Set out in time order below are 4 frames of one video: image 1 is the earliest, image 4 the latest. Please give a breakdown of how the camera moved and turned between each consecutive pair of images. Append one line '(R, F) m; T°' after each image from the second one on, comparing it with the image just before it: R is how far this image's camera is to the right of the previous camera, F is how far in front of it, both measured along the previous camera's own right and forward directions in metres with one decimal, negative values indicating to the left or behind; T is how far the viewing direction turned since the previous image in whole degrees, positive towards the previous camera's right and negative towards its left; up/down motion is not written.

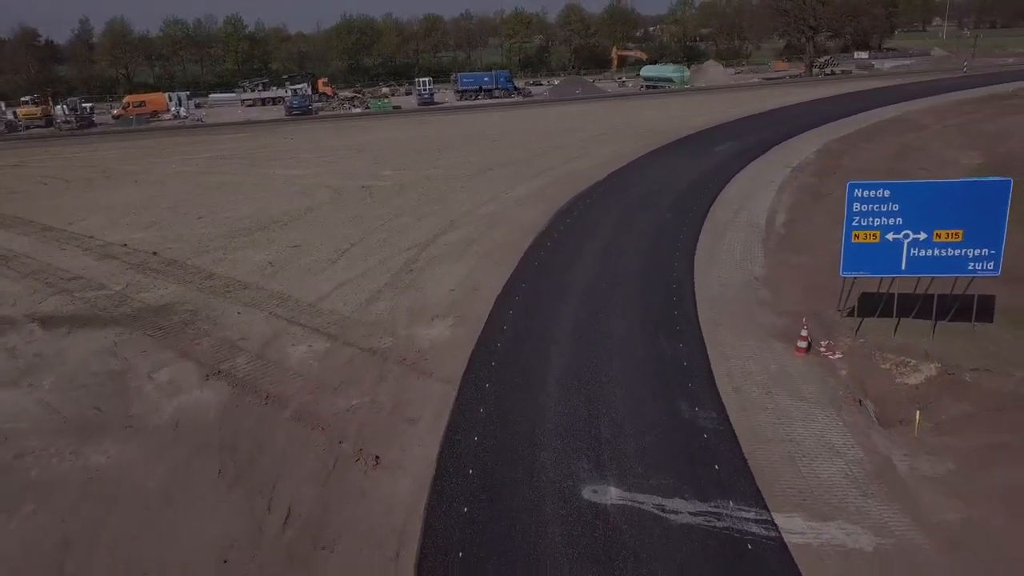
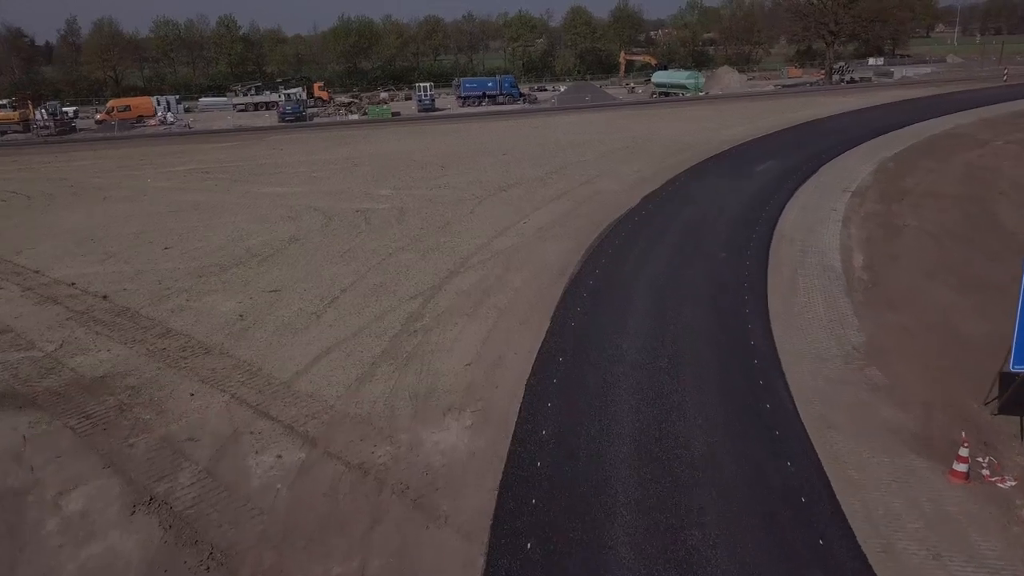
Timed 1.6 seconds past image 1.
(-0.5, +3.0) m; 0°
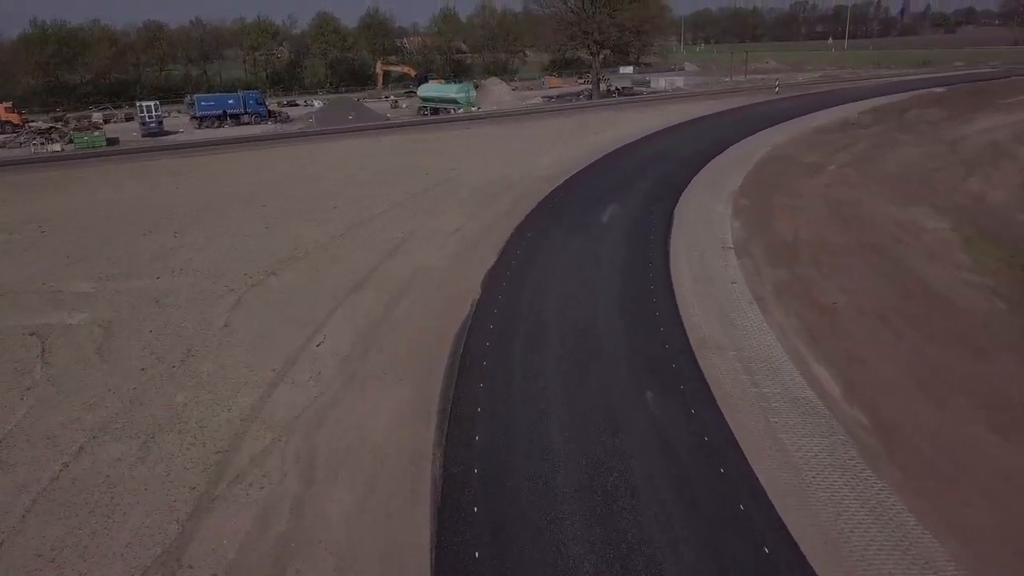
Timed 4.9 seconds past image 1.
(-0.3, +6.2) m; +17°
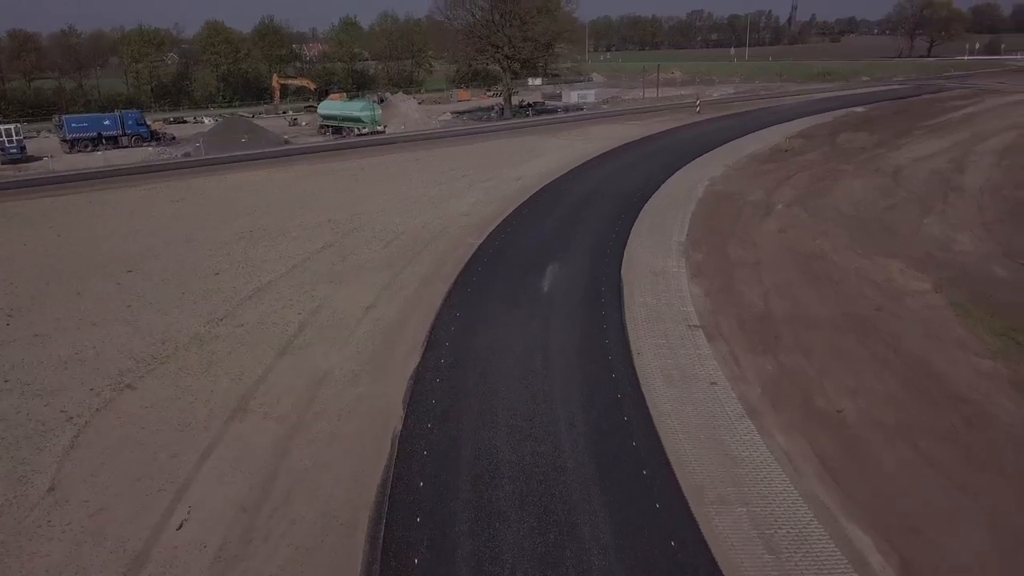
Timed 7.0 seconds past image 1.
(-0.2, +3.0) m; +6°
